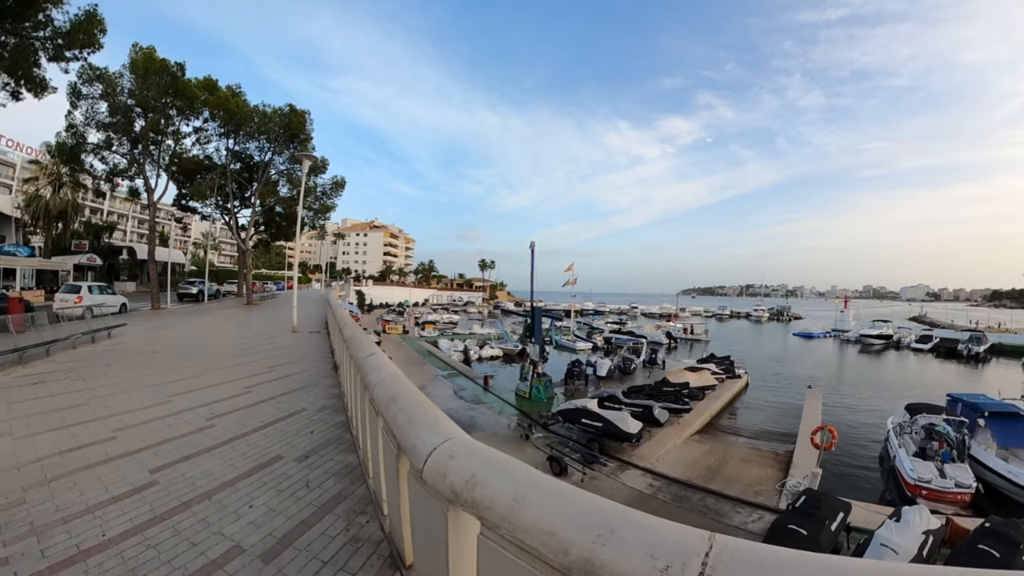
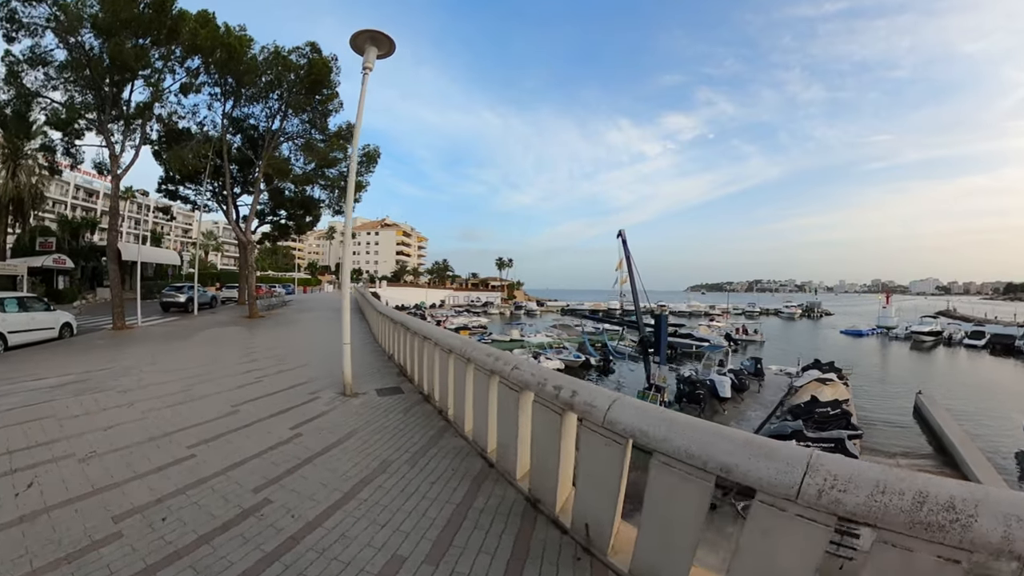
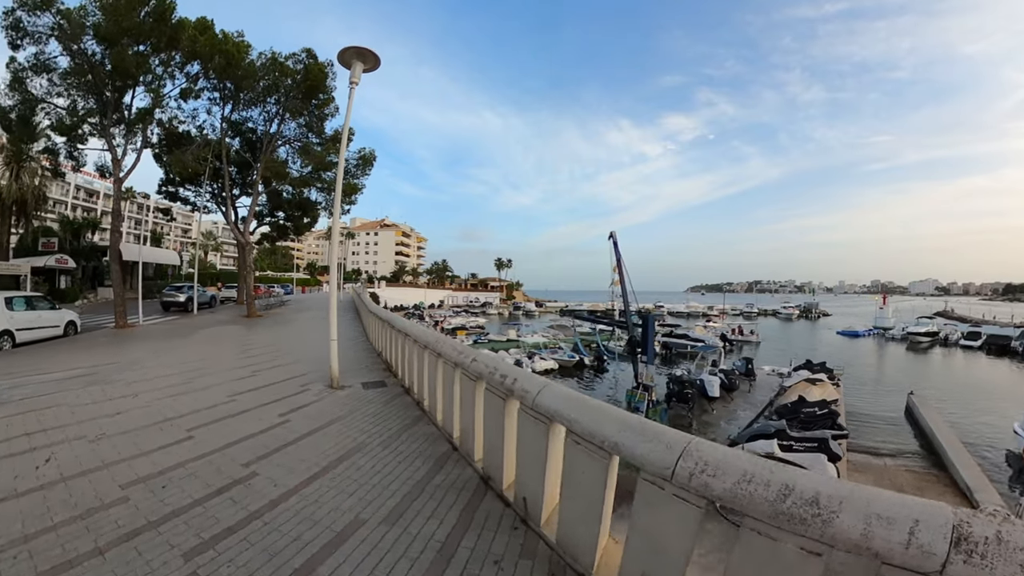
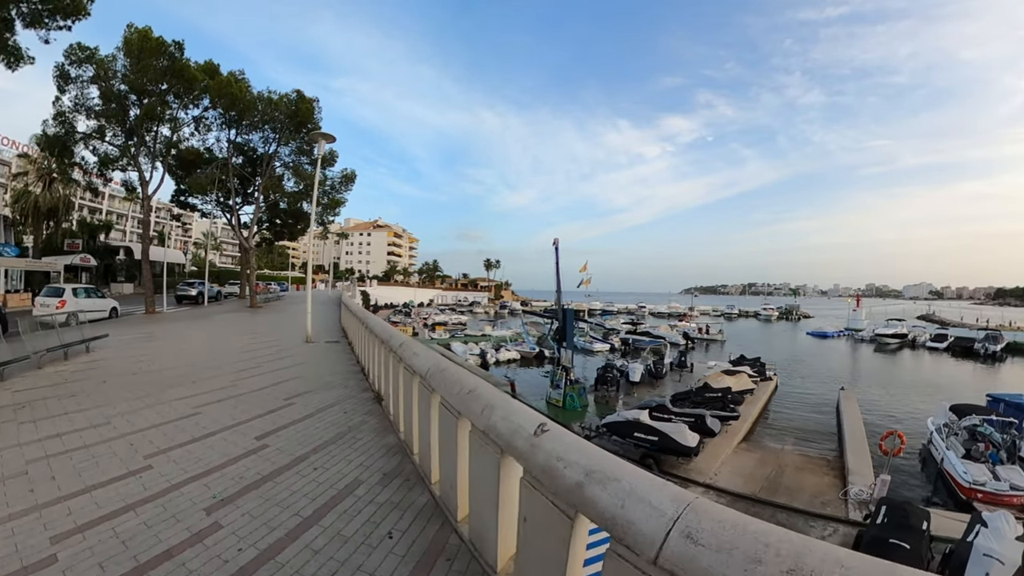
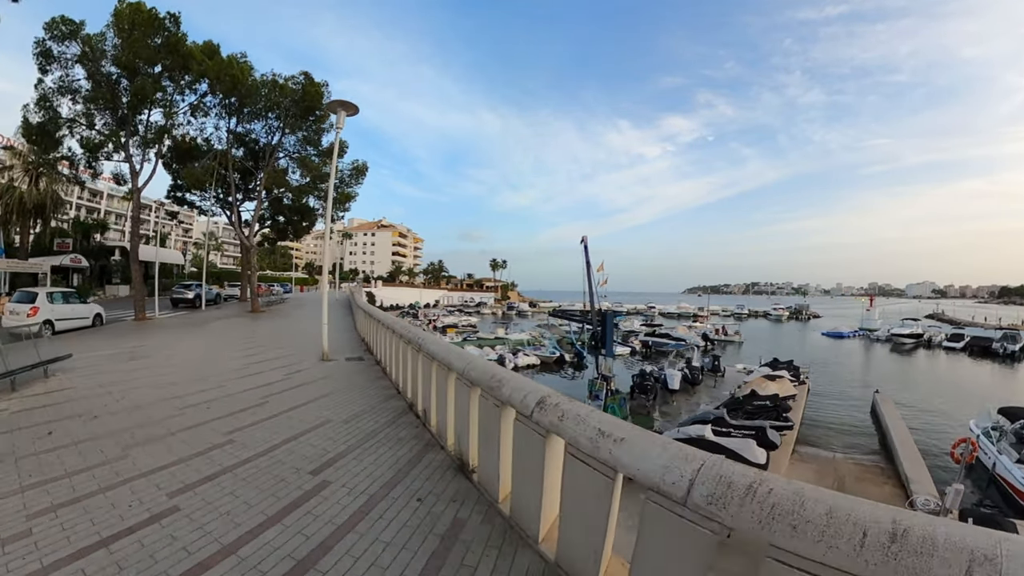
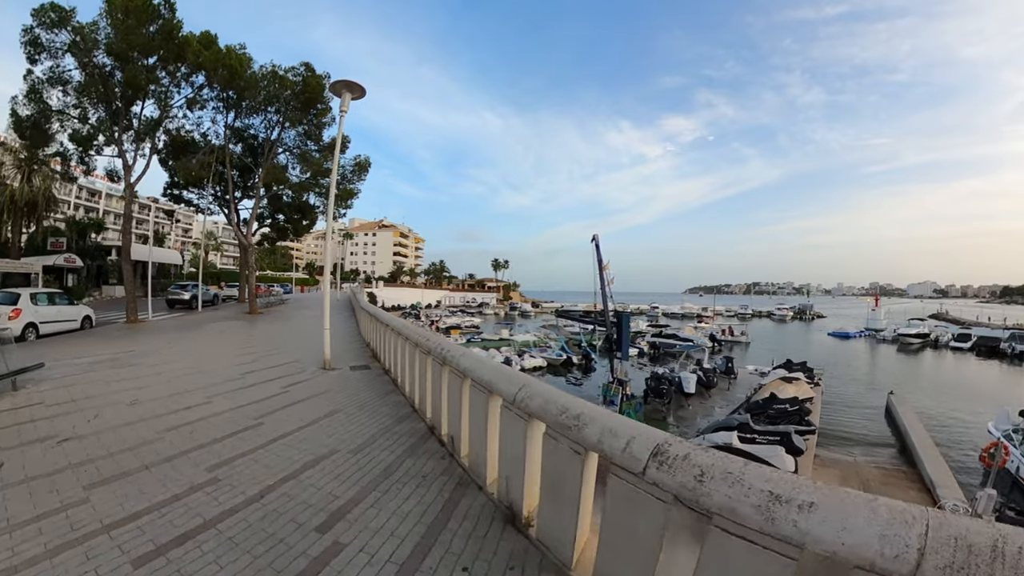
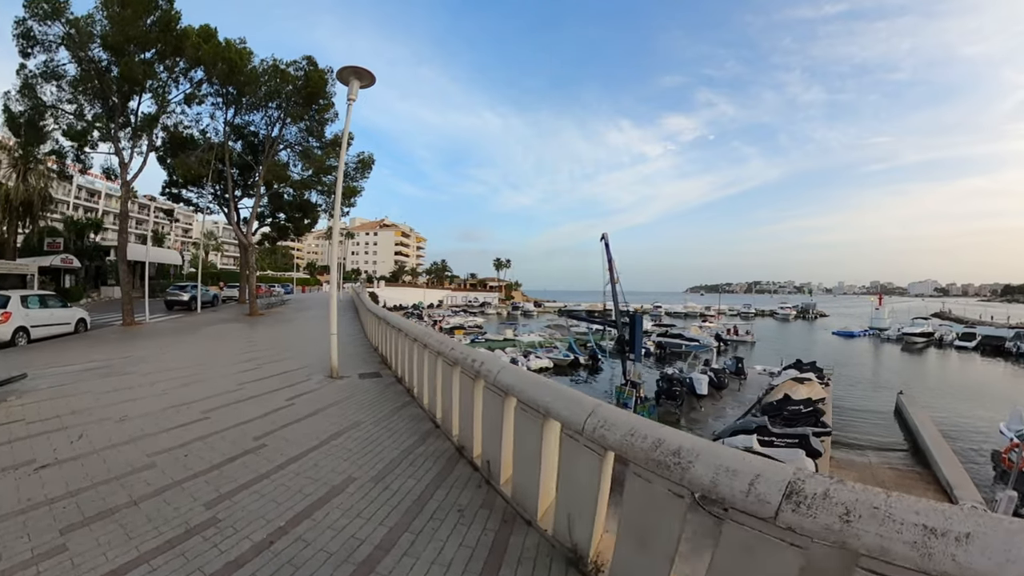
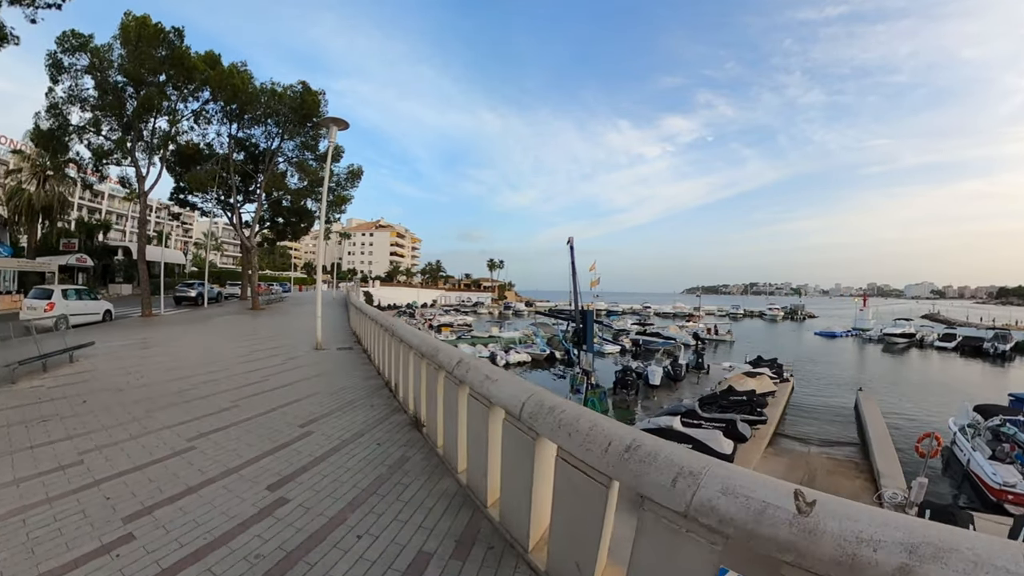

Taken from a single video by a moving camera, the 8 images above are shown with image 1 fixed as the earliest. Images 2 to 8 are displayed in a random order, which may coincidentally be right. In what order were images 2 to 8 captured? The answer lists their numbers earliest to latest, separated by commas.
4, 8, 5, 6, 7, 3, 2
